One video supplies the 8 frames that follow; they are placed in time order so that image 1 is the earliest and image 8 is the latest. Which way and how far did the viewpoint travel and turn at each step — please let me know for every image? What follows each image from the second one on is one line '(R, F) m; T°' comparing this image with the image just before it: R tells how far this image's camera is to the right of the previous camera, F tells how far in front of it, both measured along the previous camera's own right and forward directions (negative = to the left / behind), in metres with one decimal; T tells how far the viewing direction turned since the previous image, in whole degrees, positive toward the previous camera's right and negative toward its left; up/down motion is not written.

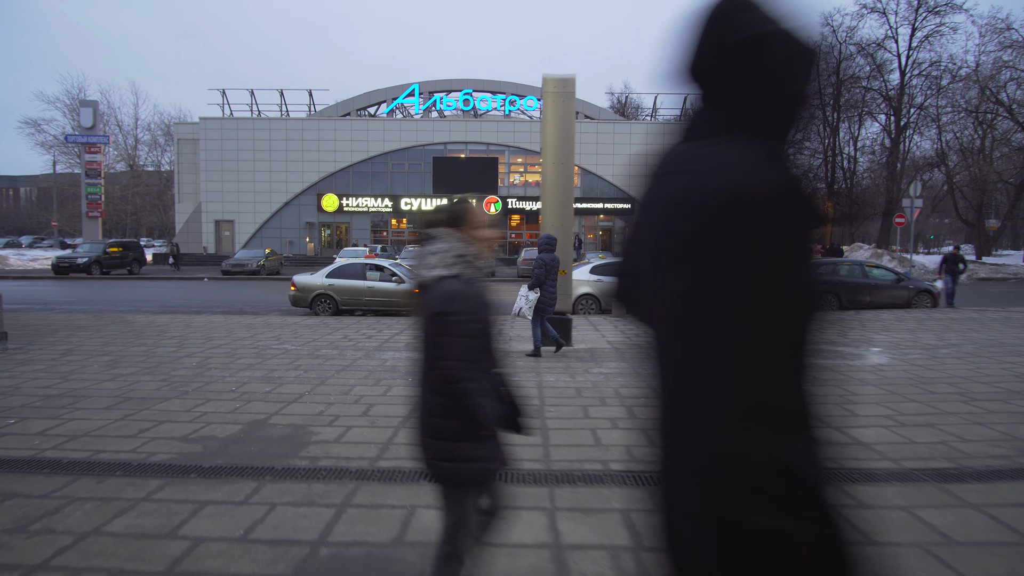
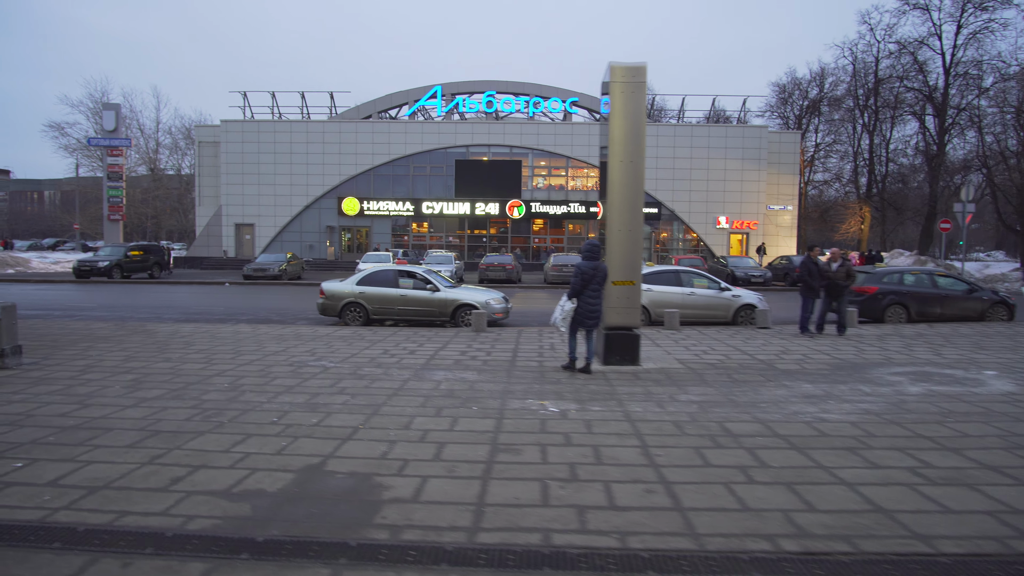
(-0.7, +0.9) m; -1°
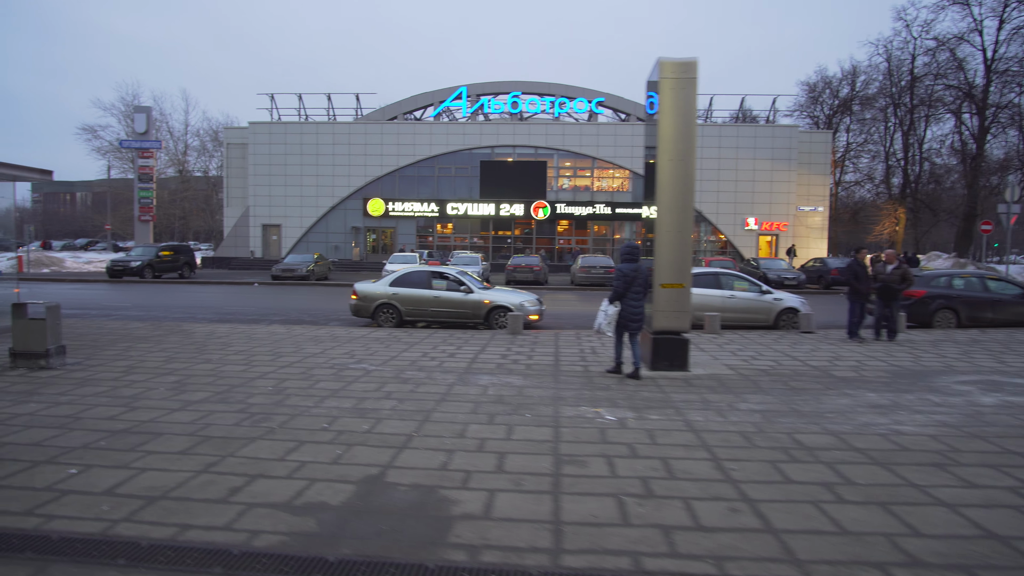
(-0.3, +0.2) m; -2°
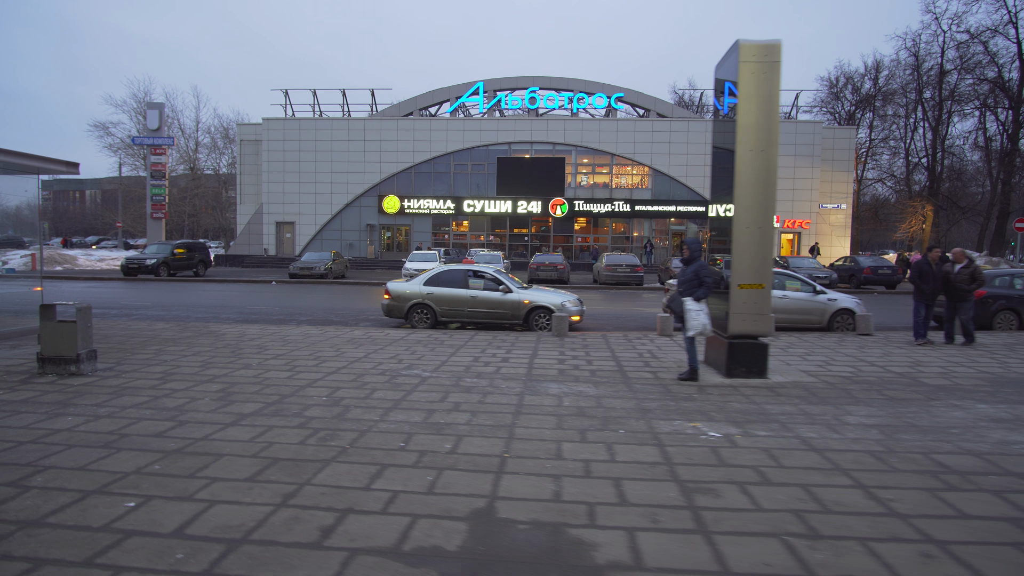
(-0.7, +0.6) m; -1°
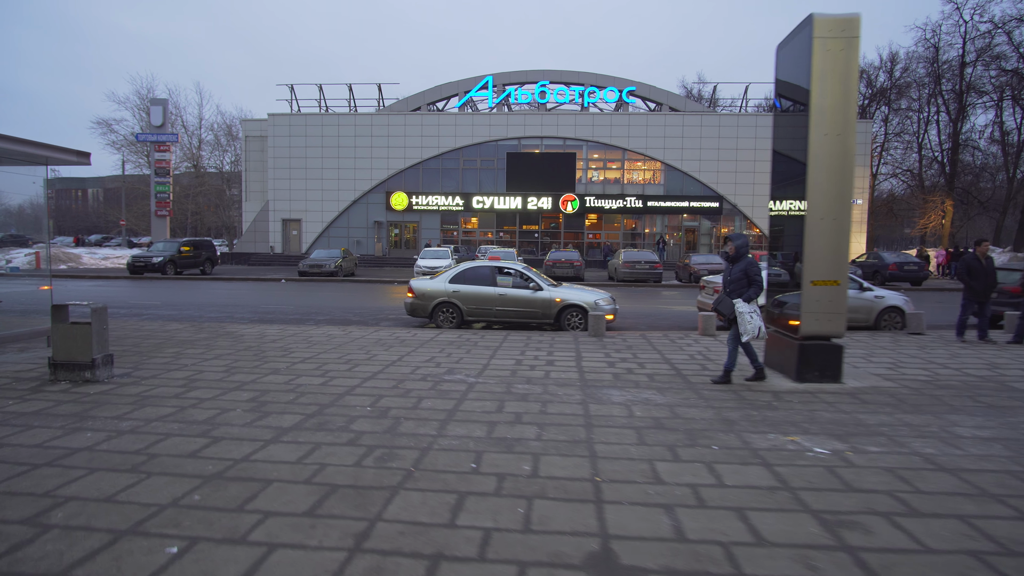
(-0.6, +0.6) m; 0°
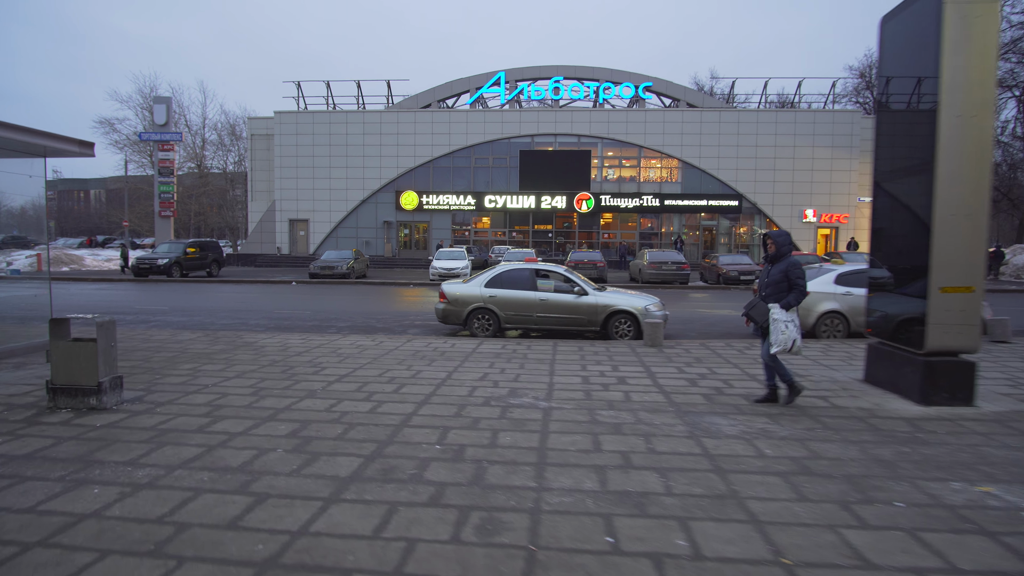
(-0.7, +1.0) m; 0°
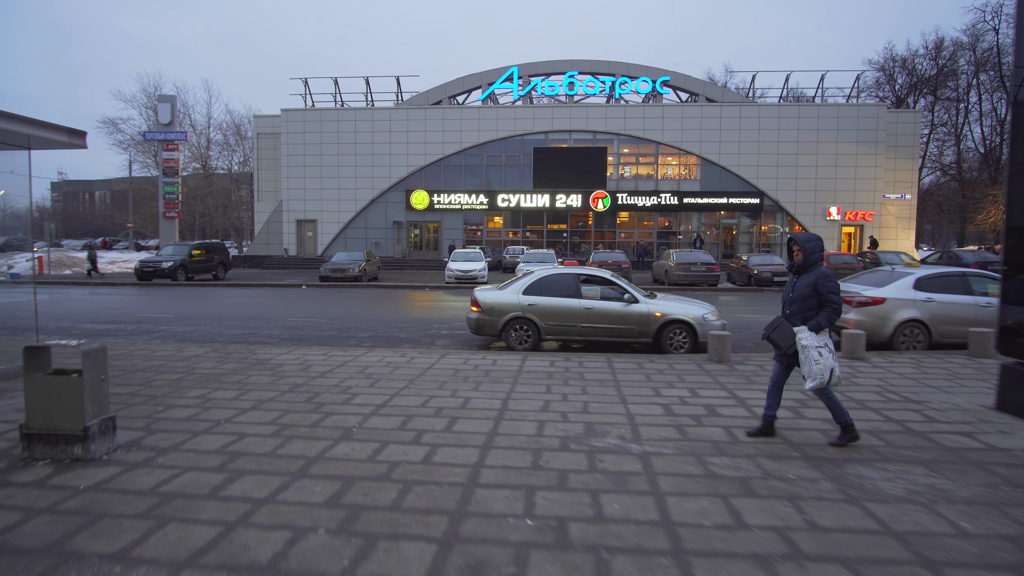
(-0.6, +1.1) m; 0°
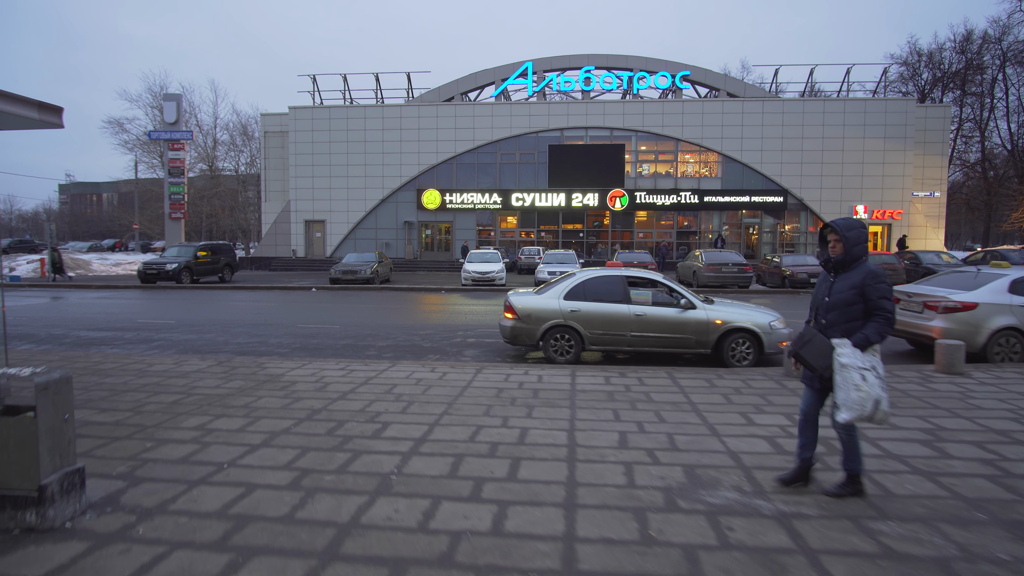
(-0.5, +1.1) m; -1°
